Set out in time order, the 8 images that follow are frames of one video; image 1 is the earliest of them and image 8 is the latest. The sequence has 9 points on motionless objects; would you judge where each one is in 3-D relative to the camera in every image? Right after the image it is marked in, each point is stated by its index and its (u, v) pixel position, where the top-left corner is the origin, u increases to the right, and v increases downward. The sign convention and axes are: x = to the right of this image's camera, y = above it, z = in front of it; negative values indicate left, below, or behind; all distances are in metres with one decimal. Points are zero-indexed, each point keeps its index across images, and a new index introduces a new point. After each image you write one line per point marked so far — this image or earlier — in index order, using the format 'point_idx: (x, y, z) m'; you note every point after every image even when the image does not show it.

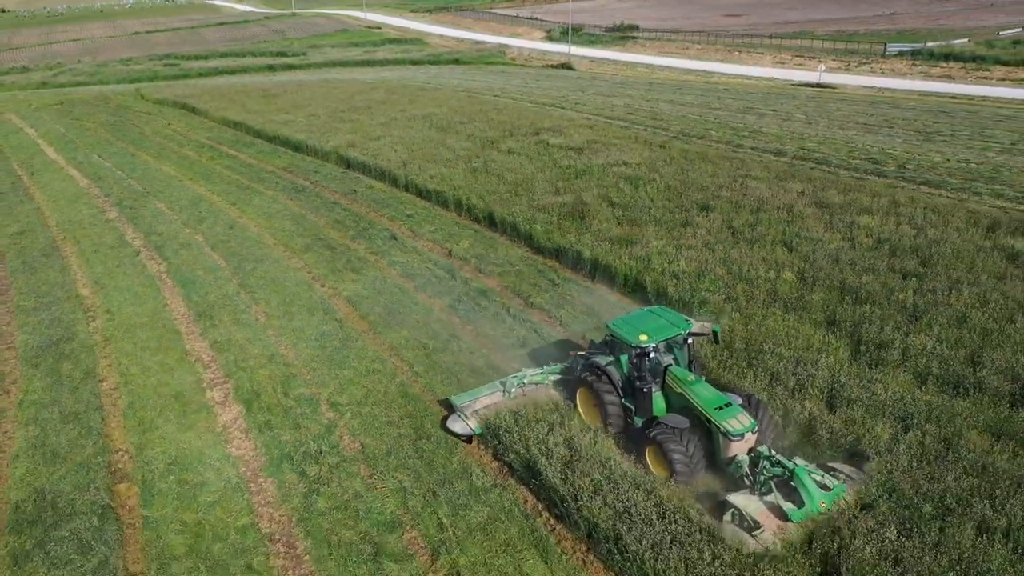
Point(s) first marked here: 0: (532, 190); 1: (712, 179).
0: (+0.5, +2.1, +17.4) m
1: (+4.2, +2.1, +16.5) m
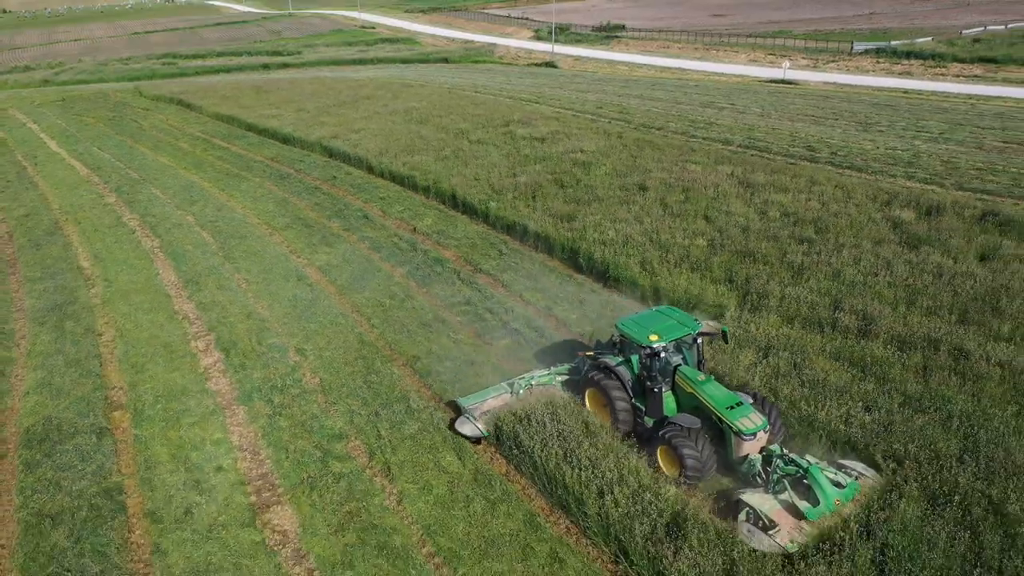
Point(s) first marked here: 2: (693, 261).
0: (-0.4, +2.7, +19.1) m
1: (+3.3, +2.7, +18.1) m
2: (+2.8, +0.4, +12.7) m
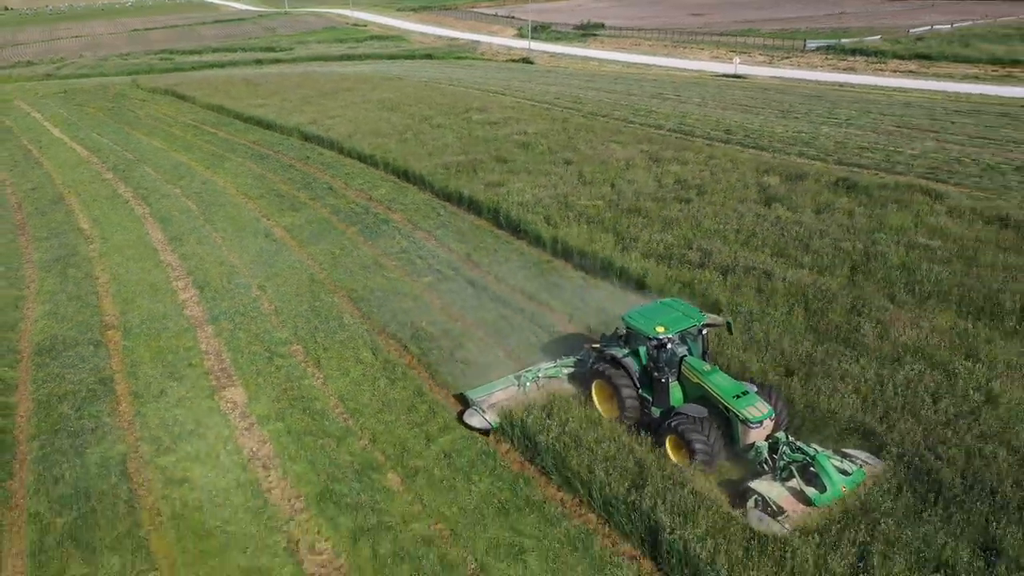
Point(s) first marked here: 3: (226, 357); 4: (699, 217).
0: (-1.8, +3.6, +21.7) m
1: (+2.0, +3.6, +20.8) m
2: (+1.5, +1.3, +15.4) m
3: (-4.3, -1.0, +12.1) m
4: (+3.4, +1.3, +14.6) m
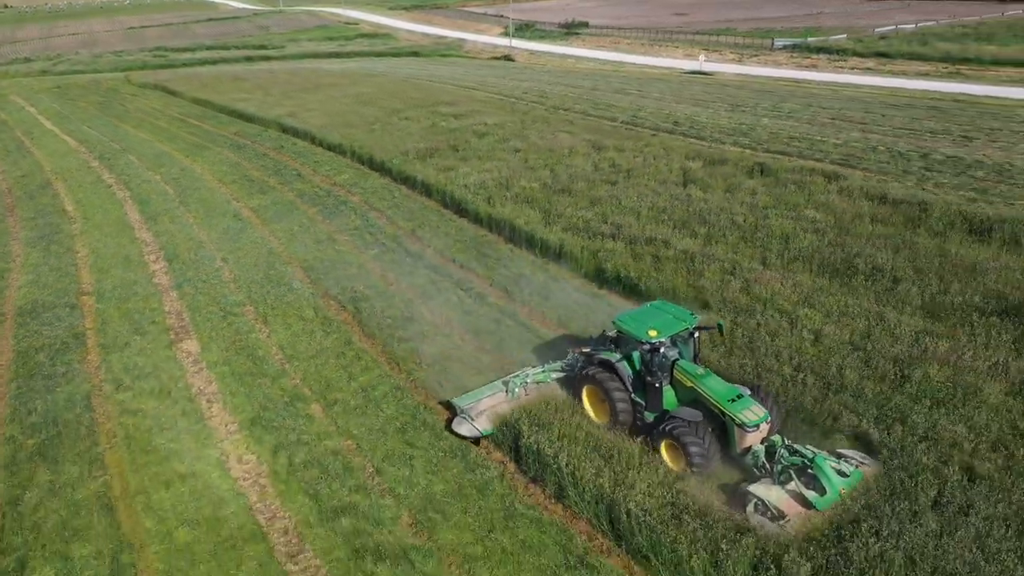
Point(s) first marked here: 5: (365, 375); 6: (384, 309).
0: (-3.0, +4.2, +23.3) m
1: (+0.8, +4.2, +22.3) m
2: (+0.3, +1.9, +16.9) m
3: (-5.5, -0.5, +13.7) m
4: (+2.2, +1.8, +16.1) m
5: (-2.0, -1.2, +11.0) m
6: (-2.1, -0.3, +13.0) m
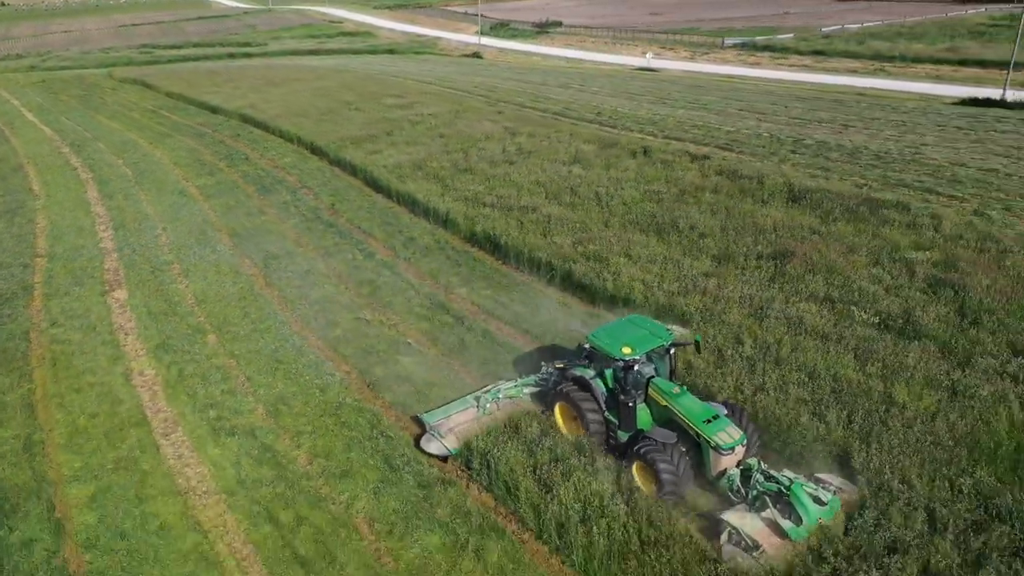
0: (-5.1, +4.9, +25.4) m
1: (-1.3, +4.9, +24.5) m
2: (-1.9, +2.6, +19.0) m
3: (-7.6, +0.3, +15.8) m
4: (0.0, +2.6, +18.3) m
5: (-4.1, -0.4, +13.2) m
6: (-4.2, +0.4, +15.2) m
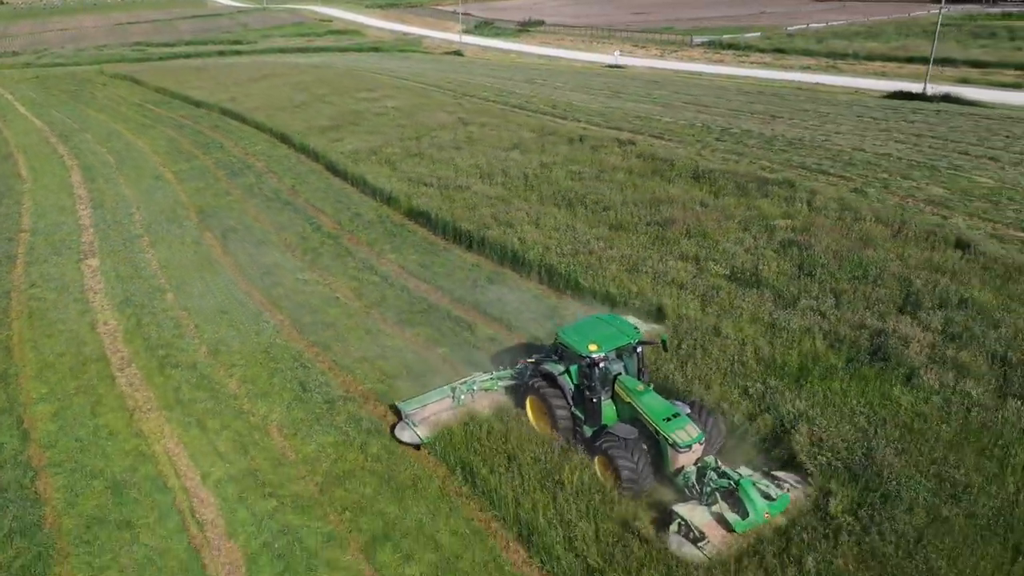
0: (-6.5, +5.6, +27.2) m
1: (-2.7, +5.6, +26.2) m
2: (-3.2, +3.3, +20.8) m
3: (-9.0, +1.0, +17.6) m
4: (-1.3, +3.2, +20.0) m
5: (-5.5, +0.2, +14.9) m
6: (-5.6, +1.1, +17.0) m
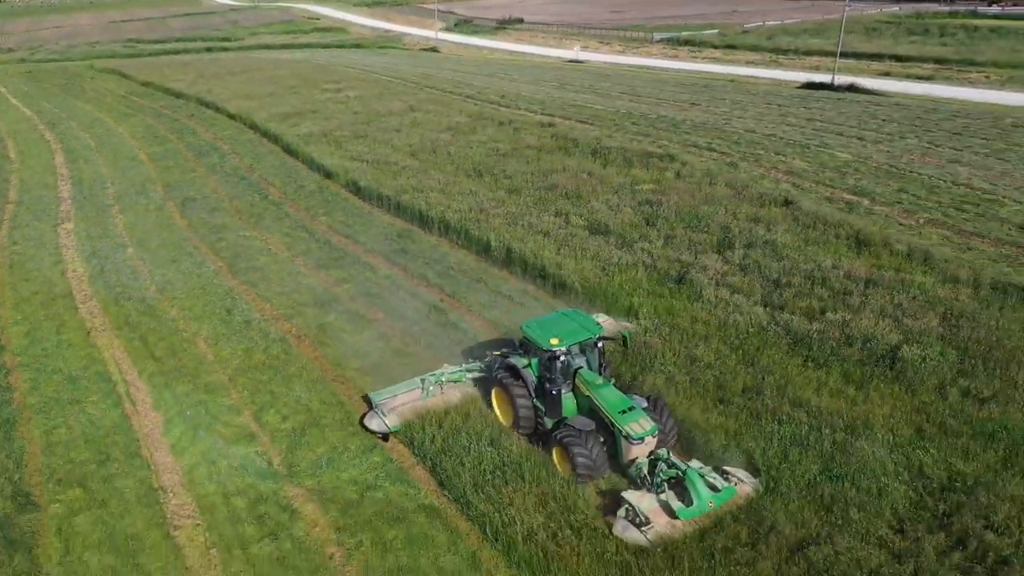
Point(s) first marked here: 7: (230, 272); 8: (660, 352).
0: (-8.3, +6.5, +29.6) m
1: (-4.6, +6.5, +28.7) m
2: (-5.1, +4.2, +23.3) m
3: (-10.8, +1.9, +20.0) m
4: (-3.2, +4.1, +22.5) m
5: (-7.3, +1.1, +17.4) m
6: (-7.4, +2.0, +19.4) m
7: (-5.1, +0.3, +14.8) m
8: (+1.8, -0.8, +10.2) m
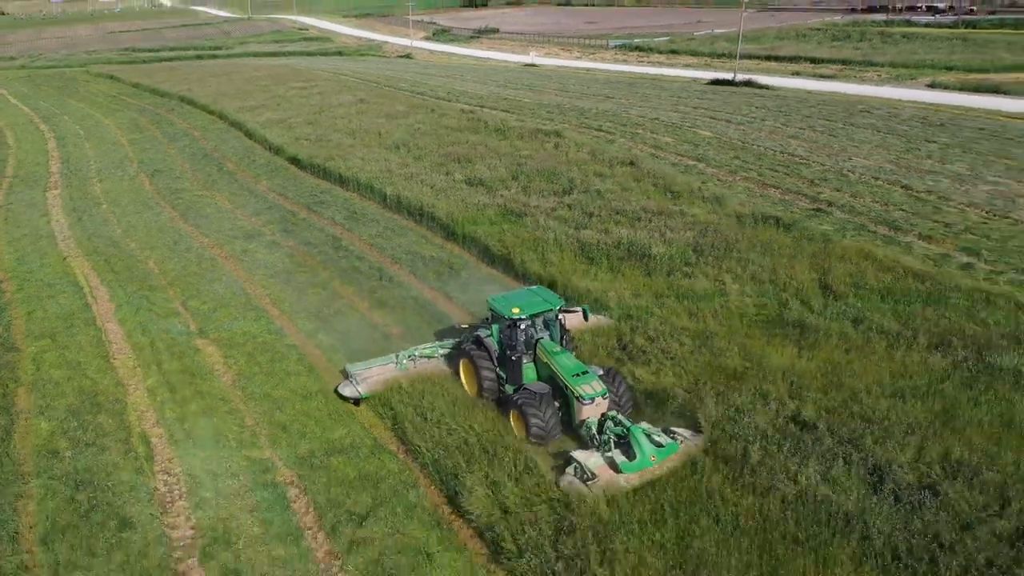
0: (-10.6, +7.5, +33.3) m
1: (-6.9, +7.5, +32.3) m
2: (-7.4, +5.3, +26.9) m
3: (-13.1, +3.1, +23.6) m
4: (-5.5, +5.2, +26.1) m
5: (-9.6, +2.4, +21.0) m
6: (-9.7, +3.2, +23.0) m
7: (-7.4, +1.5, +18.4) m
8: (-0.5, +0.5, +13.7) m
